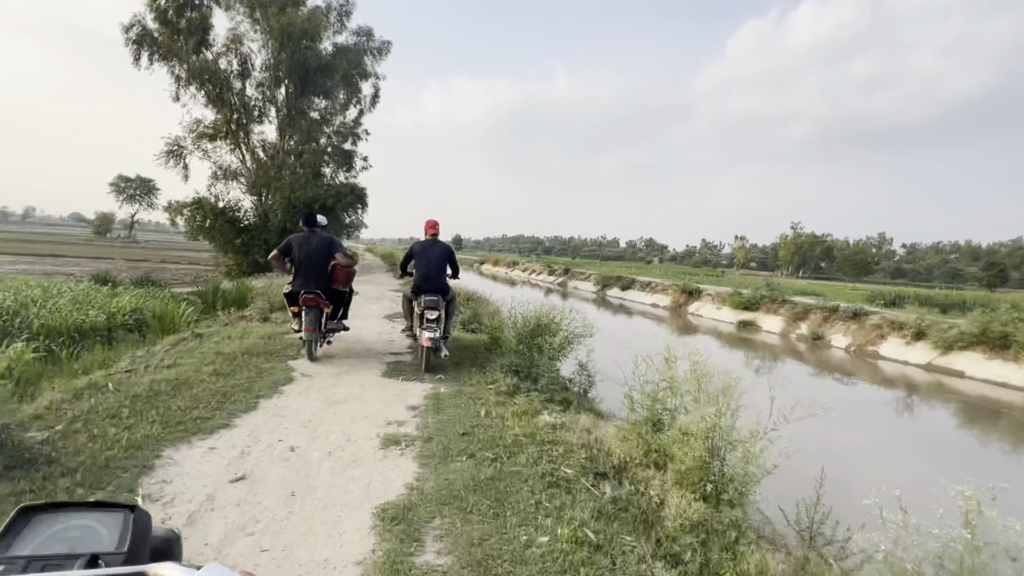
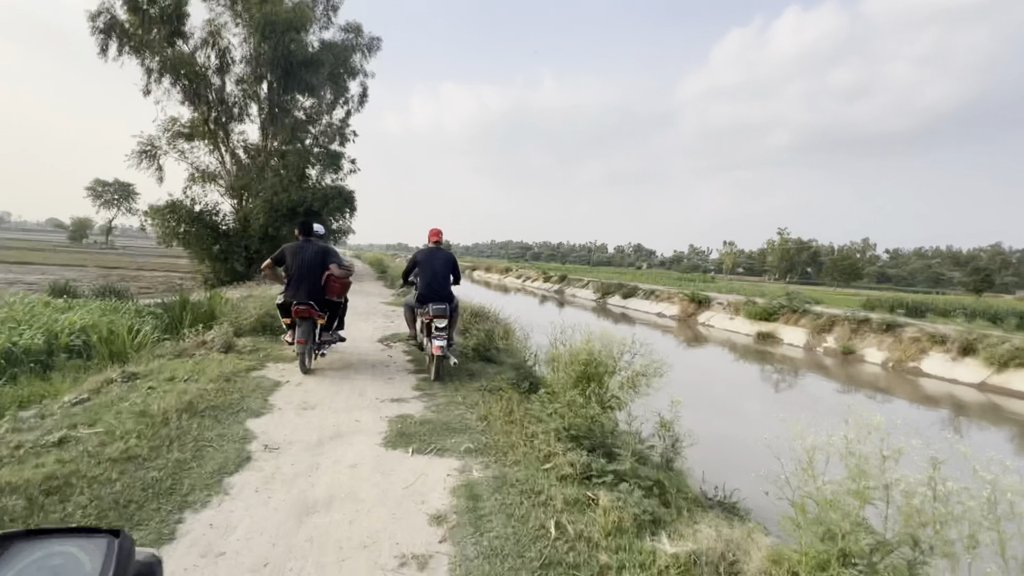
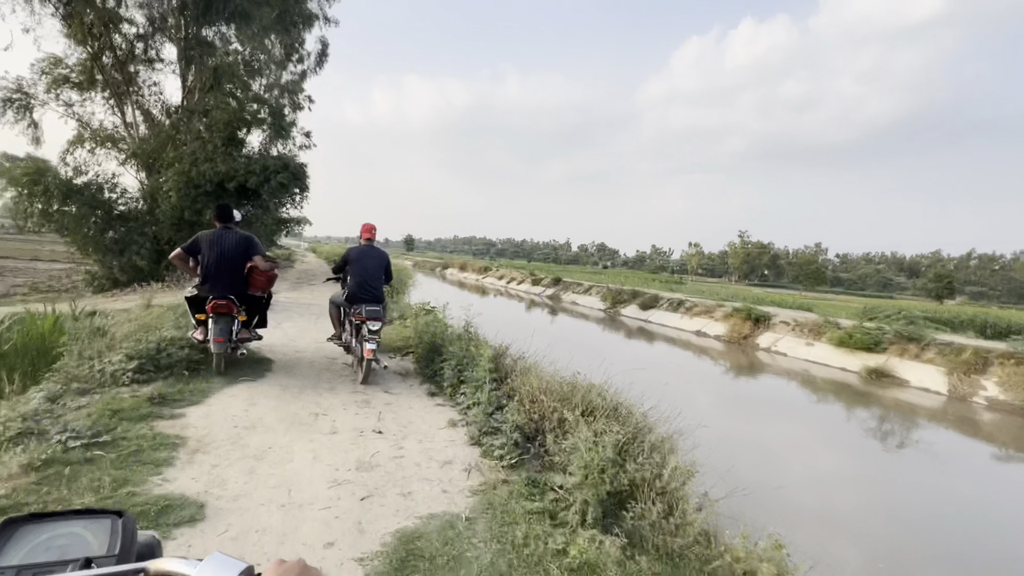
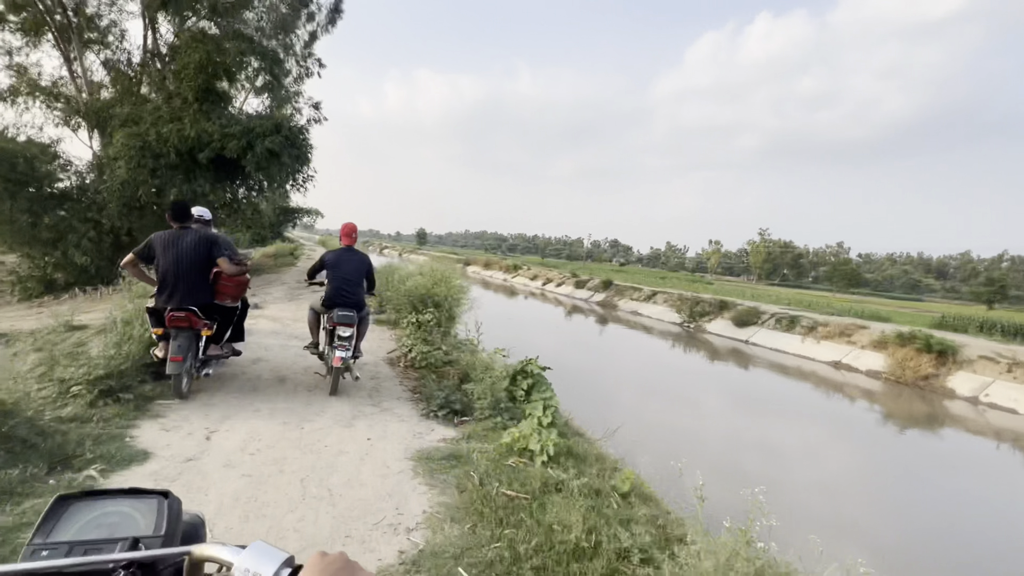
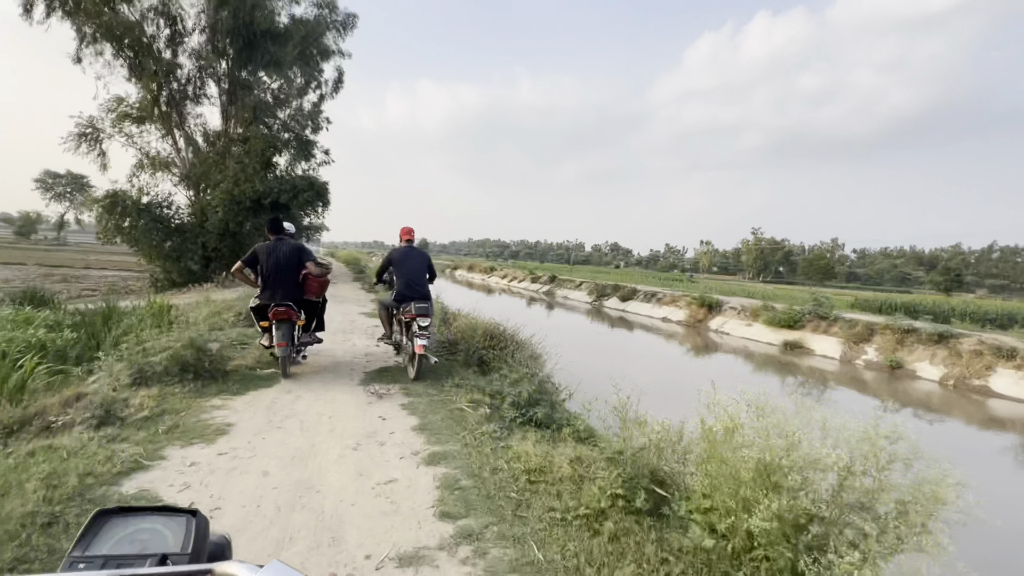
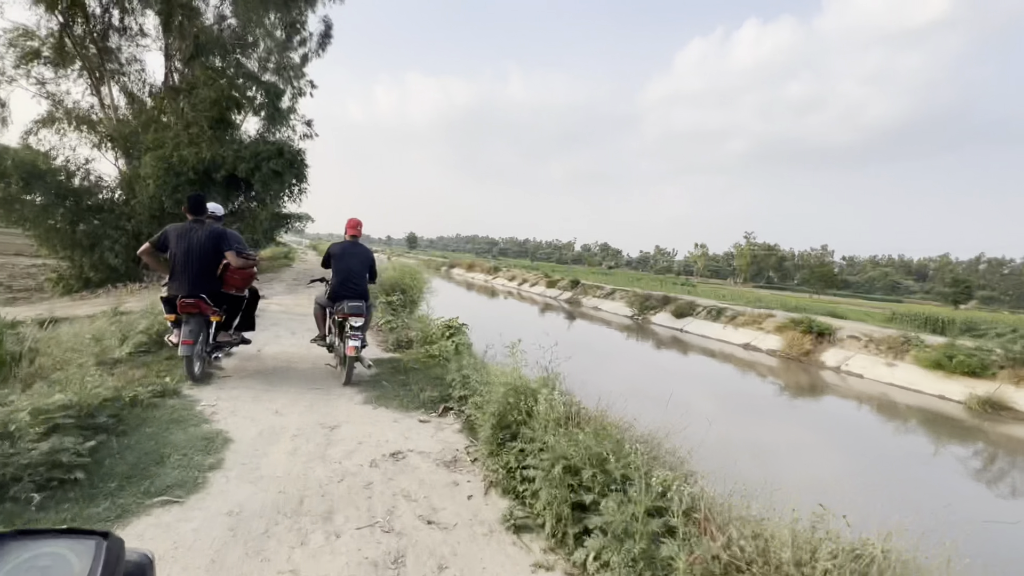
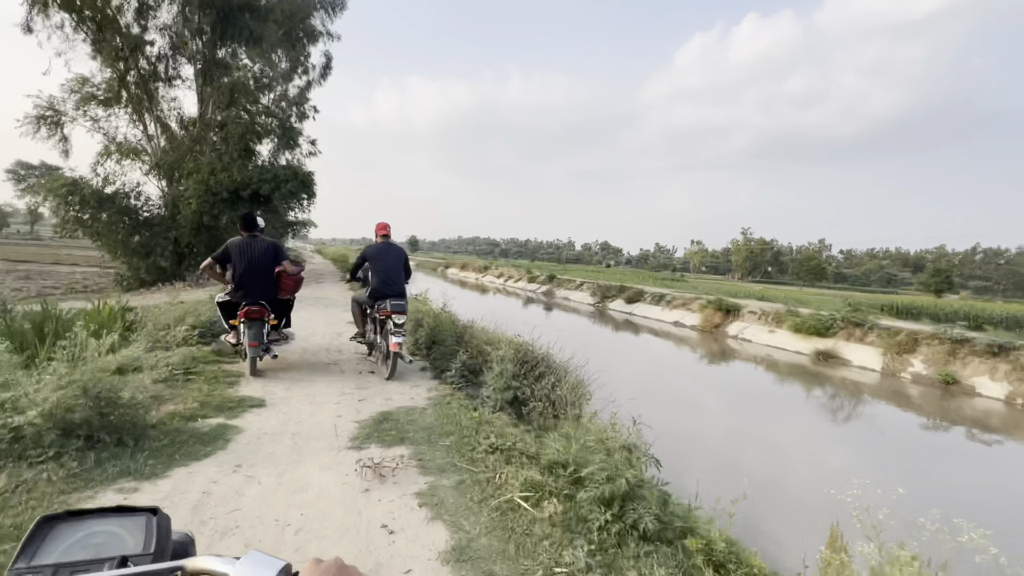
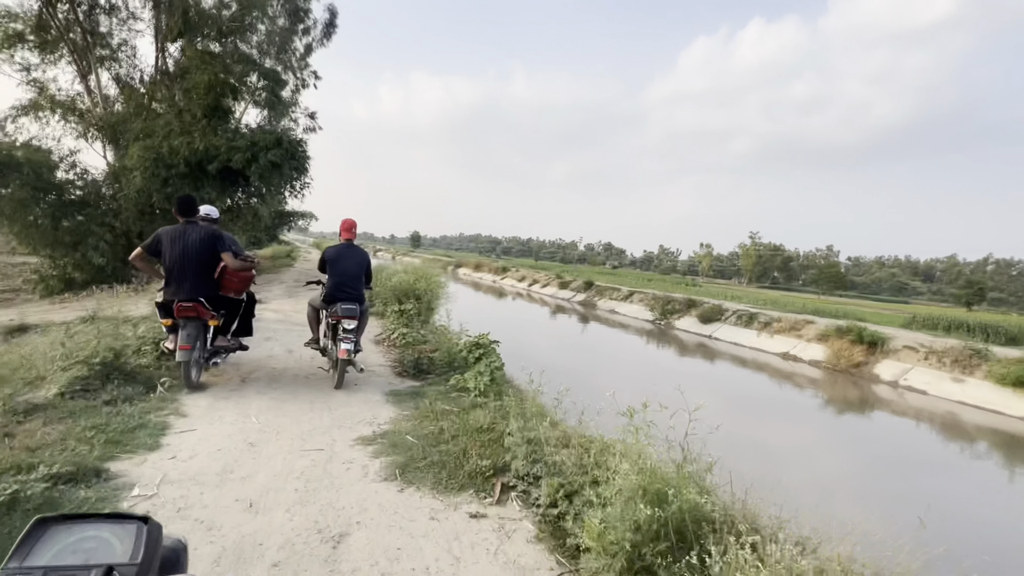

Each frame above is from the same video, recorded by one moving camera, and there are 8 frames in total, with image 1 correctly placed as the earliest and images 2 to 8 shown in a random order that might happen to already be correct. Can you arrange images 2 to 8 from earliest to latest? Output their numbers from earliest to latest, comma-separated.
2, 5, 7, 3, 6, 8, 4
